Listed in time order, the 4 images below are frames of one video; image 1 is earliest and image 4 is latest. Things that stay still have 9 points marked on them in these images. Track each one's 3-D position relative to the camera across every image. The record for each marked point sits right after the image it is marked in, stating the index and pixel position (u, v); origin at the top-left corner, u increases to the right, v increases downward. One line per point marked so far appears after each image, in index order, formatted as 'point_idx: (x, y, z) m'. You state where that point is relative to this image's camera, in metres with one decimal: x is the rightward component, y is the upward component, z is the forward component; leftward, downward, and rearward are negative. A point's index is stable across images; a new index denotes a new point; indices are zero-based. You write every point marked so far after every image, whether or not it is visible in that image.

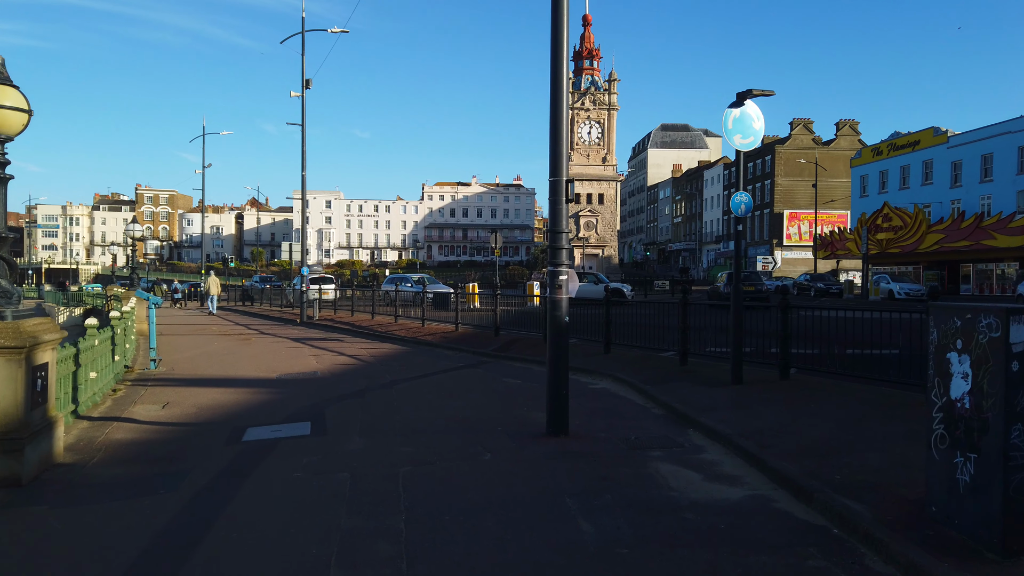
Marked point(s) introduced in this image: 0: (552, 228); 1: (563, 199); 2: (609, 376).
0: (+0.4, +0.7, +7.4) m
1: (+0.6, +0.9, +7.4) m
2: (+1.6, -1.4, +11.1) m
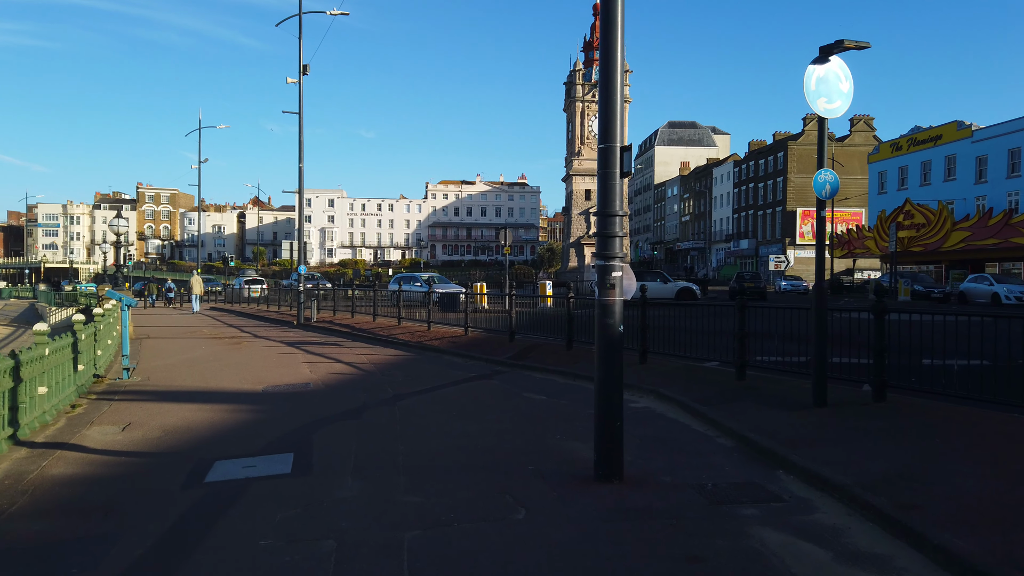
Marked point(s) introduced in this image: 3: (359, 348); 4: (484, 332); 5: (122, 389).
0: (+0.8, +0.7, +5.7) m
1: (+0.9, +0.9, +5.7) m
2: (+1.9, -1.4, +9.4) m
3: (-3.9, -1.5, +17.4) m
4: (-0.7, -1.0, +16.3) m
5: (-7.0, -1.8, +12.4) m
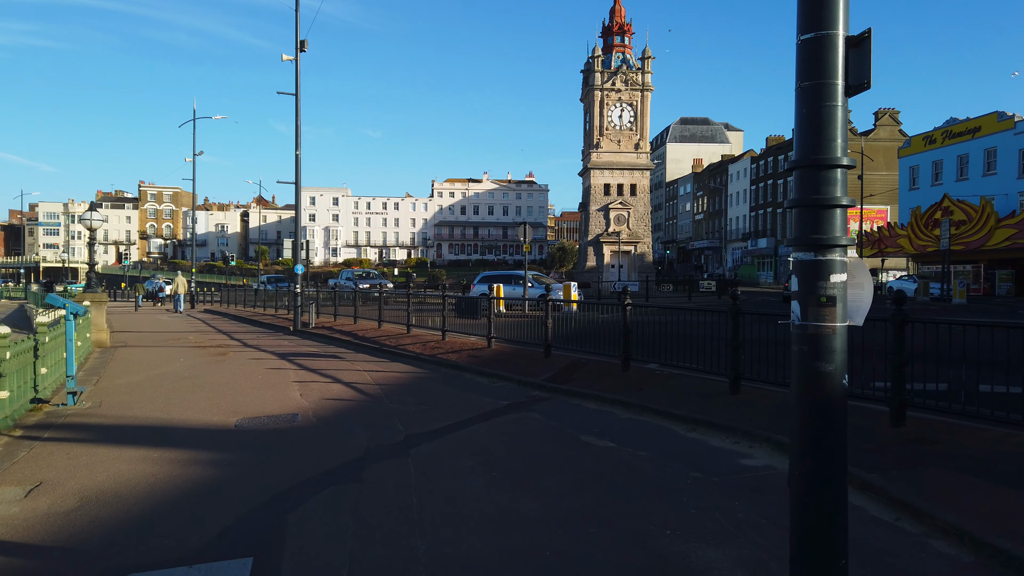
0: (+1.3, +0.6, +3.0) m
1: (+1.4, +0.9, +3.0) m
2: (+2.5, -1.5, +6.7) m
3: (-3.2, -1.6, +14.8) m
4: (0.0, -1.1, +13.6) m
5: (-6.4, -1.9, +9.8) m
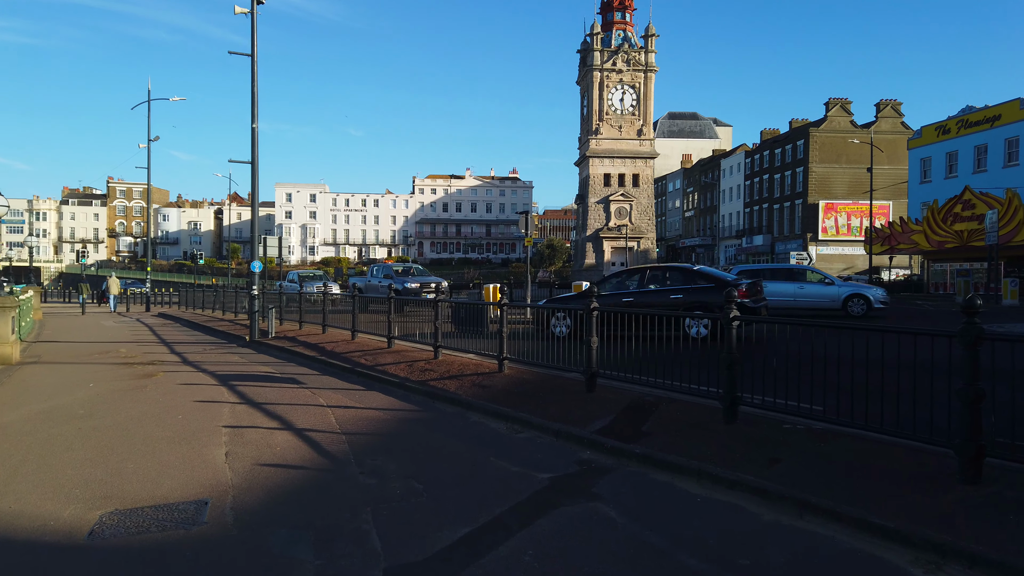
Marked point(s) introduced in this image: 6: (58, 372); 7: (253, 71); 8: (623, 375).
0: (+1.9, +0.5, -0.6) m
1: (+2.0, +0.8, -0.6) m
2: (+3.0, -1.5, +3.1) m
3: (-2.9, -1.6, +11.0) m
4: (+0.3, -1.1, +9.9) m
5: (-6.0, -1.9, +5.9) m
6: (-9.8, -1.8, +14.9) m
7: (-6.6, +5.5, +17.3) m
8: (+1.3, -1.0, +8.1) m
